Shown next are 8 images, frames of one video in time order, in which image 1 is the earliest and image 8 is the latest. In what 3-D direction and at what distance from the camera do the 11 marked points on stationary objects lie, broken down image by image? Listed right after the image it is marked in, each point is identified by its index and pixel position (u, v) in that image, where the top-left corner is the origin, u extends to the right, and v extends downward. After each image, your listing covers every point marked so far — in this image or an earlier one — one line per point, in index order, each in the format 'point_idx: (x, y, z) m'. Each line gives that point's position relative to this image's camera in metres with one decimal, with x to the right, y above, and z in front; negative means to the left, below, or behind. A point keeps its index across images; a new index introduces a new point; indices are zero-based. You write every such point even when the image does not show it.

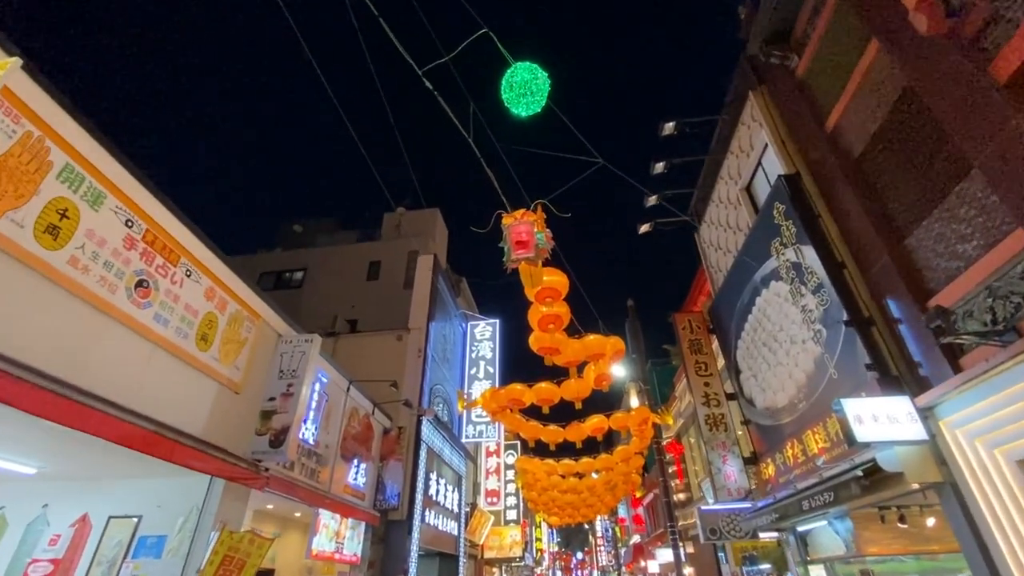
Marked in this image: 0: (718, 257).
0: (+5.7, +0.9, +13.4) m
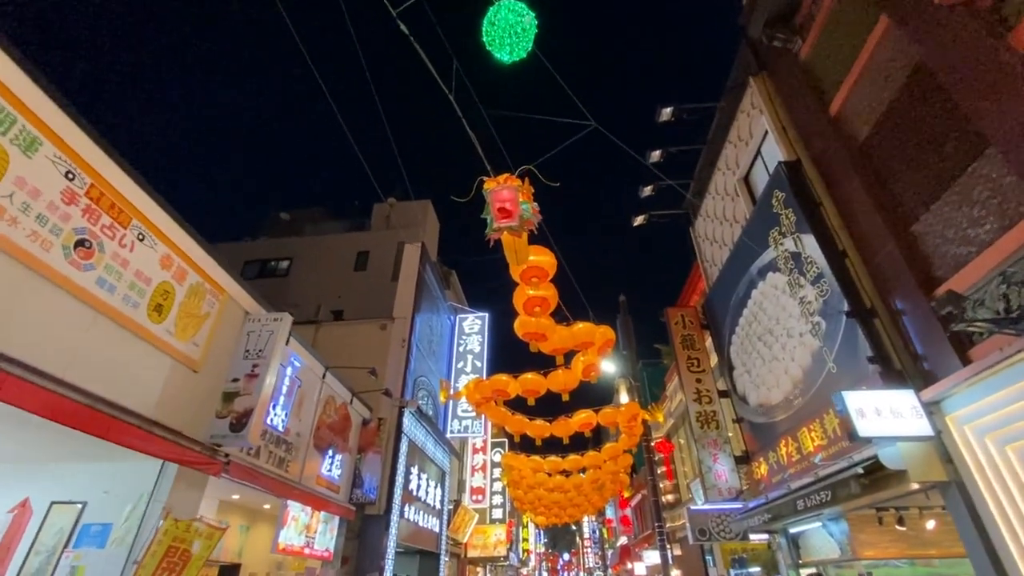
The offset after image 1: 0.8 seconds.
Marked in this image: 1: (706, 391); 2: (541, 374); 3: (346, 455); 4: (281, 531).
0: (+5.4, +1.0, +13.0) m
1: (+4.8, -2.5, +11.9) m
2: (+0.6, -1.7, +9.6) m
3: (-3.6, -3.5, +10.1) m
4: (-3.8, -4.0, +7.8) m
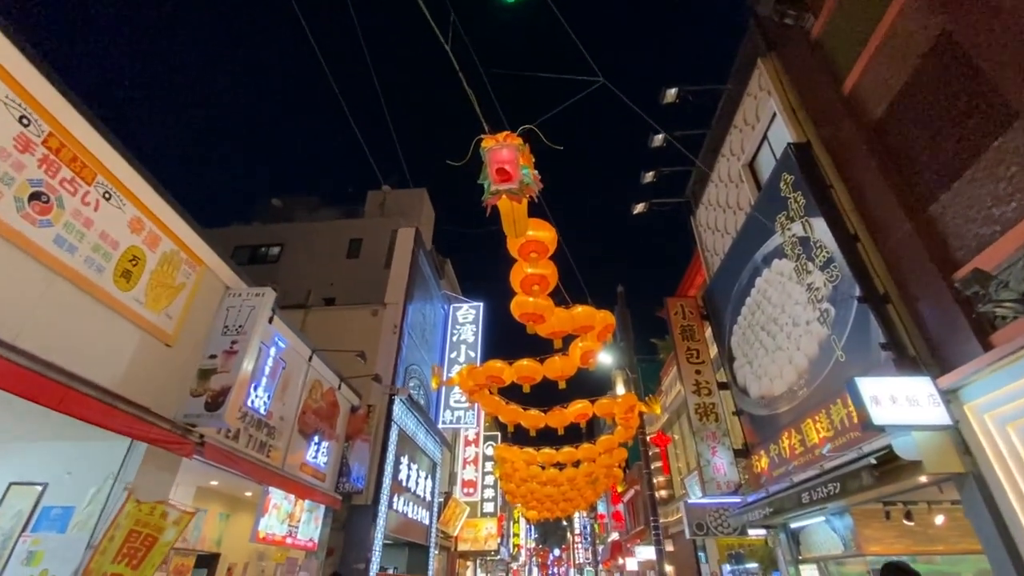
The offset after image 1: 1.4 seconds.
0: (+5.3, +1.3, +12.7) m
1: (+4.7, -2.3, +11.6) m
2: (+0.5, -1.4, +9.3) m
3: (-3.7, -3.1, +9.8) m
4: (-3.9, -3.6, +7.4) m
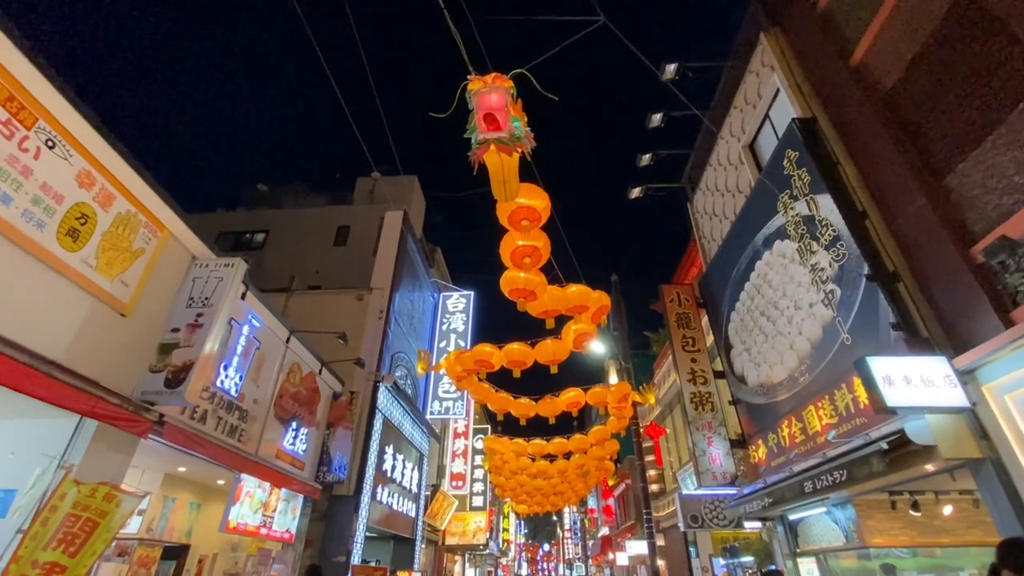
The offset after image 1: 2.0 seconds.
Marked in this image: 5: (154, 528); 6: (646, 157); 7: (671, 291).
0: (+5.1, +1.6, +12.3) m
1: (+4.4, -1.9, +11.2) m
2: (+0.3, -1.0, +8.9) m
3: (-3.9, -2.7, +9.3) m
4: (-4.1, -3.2, +7.0) m
5: (-5.5, -3.7, +7.4) m
6: (+3.4, +3.3, +12.2) m
7: (+4.1, -0.1, +12.4) m
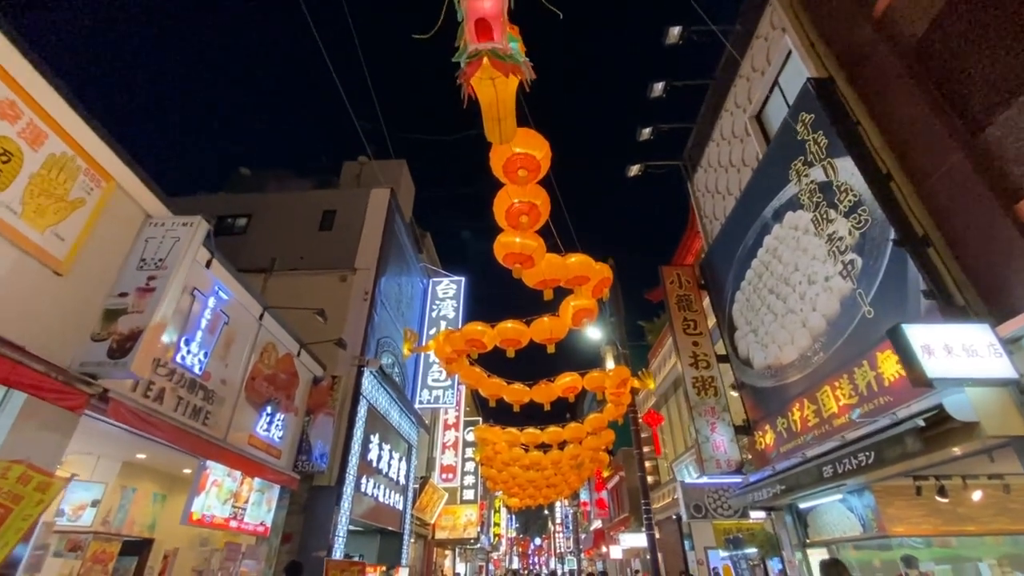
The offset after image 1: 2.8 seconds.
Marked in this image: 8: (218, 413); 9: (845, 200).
0: (+5.0, +2.1, +11.8) m
1: (+4.3, -1.5, +10.7) m
2: (+0.2, -0.6, +8.2) m
3: (-4.0, -2.3, +8.6) m
4: (-4.2, -2.8, +6.3) m
5: (-5.6, -3.3, +6.7) m
6: (+3.3, +3.8, +11.6) m
7: (+4.0, +0.4, +11.9) m
8: (-4.1, -1.7, +6.7) m
9: (+4.8, +1.3, +6.8) m
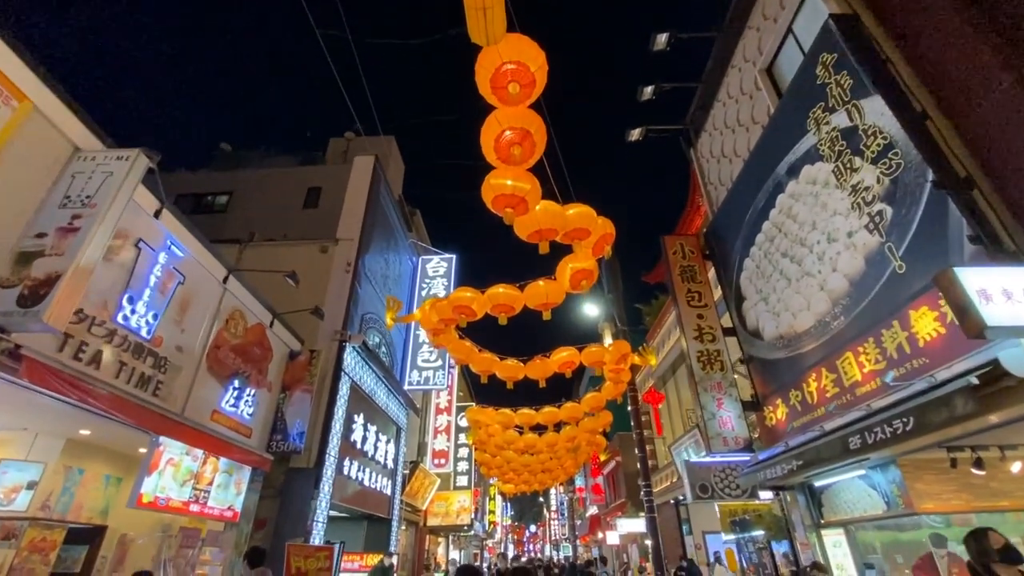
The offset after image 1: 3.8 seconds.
0: (+4.8, +2.7, +11.1) m
1: (+4.1, -0.8, +10.1) m
2: (+0.1, 0.0, +7.5) m
3: (-4.1, -1.7, +7.9) m
4: (-4.3, -2.2, +5.6) m
5: (-5.7, -2.7, +6.0) m
6: (+3.1, +4.5, +10.9) m
7: (+3.8, +1.1, +11.2) m
8: (-4.2, -1.2, +6.0) m
9: (+4.6, +1.9, +6.2) m
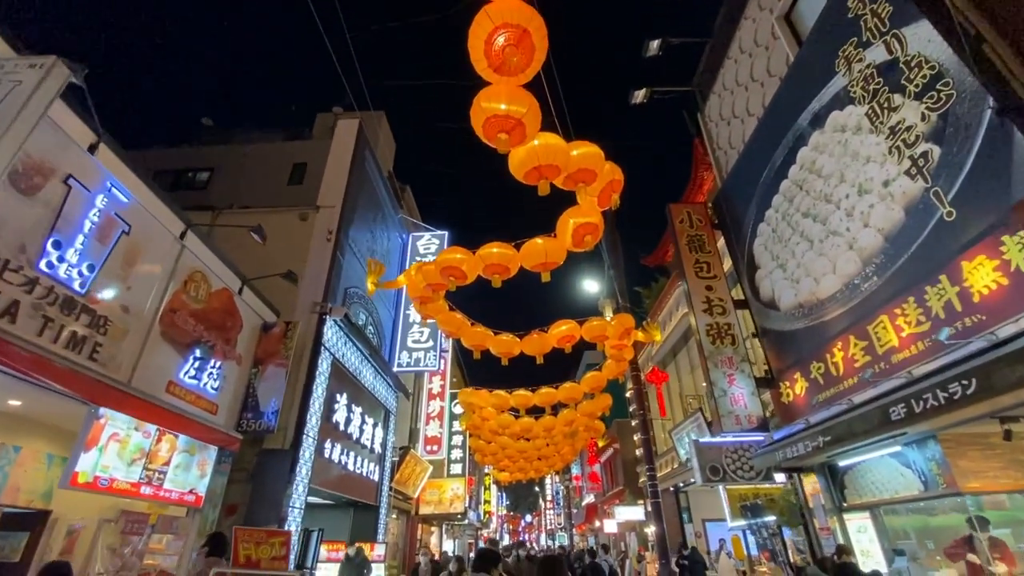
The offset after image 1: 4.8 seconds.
0: (+4.7, +3.4, +10.3) m
1: (+4.0, -0.2, +9.4) m
2: (0.0, +0.6, +6.8) m
3: (-4.2, -1.1, +7.1) m
4: (-4.3, -1.7, +4.8) m
5: (-5.8, -2.2, +5.2) m
6: (+3.0, +5.1, +10.1) m
7: (+3.7, +1.7, +10.4) m
8: (-4.3, -0.6, +5.2) m
9: (+4.6, +2.4, +5.4) m
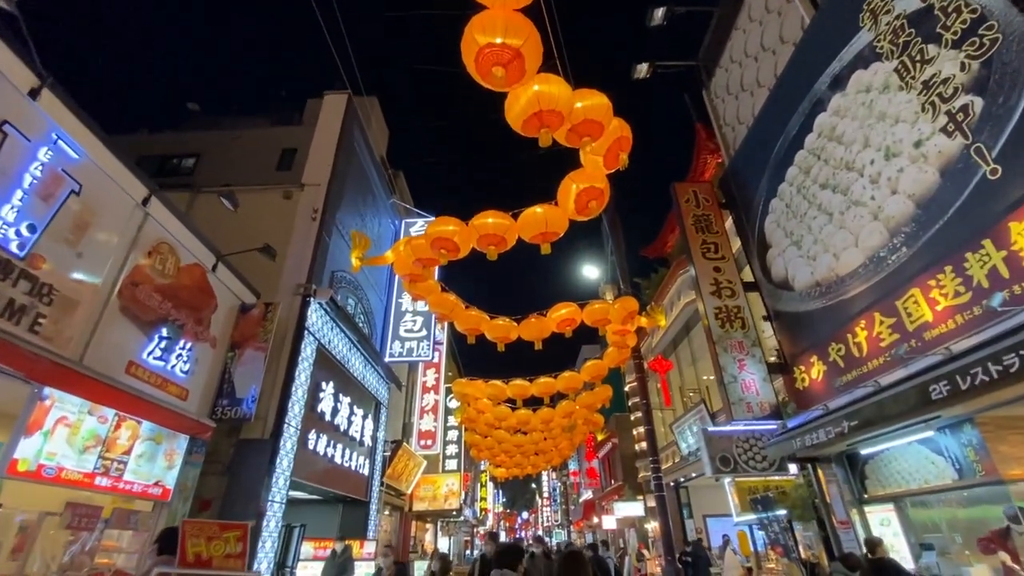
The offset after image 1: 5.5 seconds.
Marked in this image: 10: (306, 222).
0: (+4.6, +3.7, +9.8) m
1: (+4.0, +0.1, +8.9) m
2: (-0.1, +0.9, +6.3) m
3: (-4.3, -0.8, +6.6) m
4: (-4.3, -1.4, +4.3) m
5: (-5.8, -1.8, +4.6) m
6: (+2.9, +5.4, +9.6) m
7: (+3.6, +2.0, +9.9) m
8: (-4.3, -0.3, +4.6) m
9: (+4.6, +2.7, +4.9) m
10: (-4.0, +1.3, +9.3) m
